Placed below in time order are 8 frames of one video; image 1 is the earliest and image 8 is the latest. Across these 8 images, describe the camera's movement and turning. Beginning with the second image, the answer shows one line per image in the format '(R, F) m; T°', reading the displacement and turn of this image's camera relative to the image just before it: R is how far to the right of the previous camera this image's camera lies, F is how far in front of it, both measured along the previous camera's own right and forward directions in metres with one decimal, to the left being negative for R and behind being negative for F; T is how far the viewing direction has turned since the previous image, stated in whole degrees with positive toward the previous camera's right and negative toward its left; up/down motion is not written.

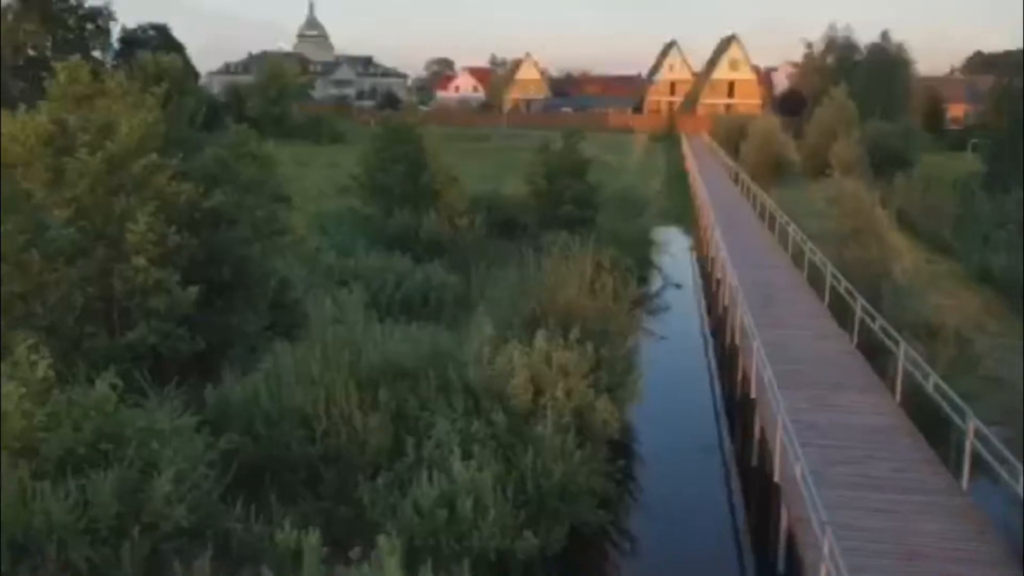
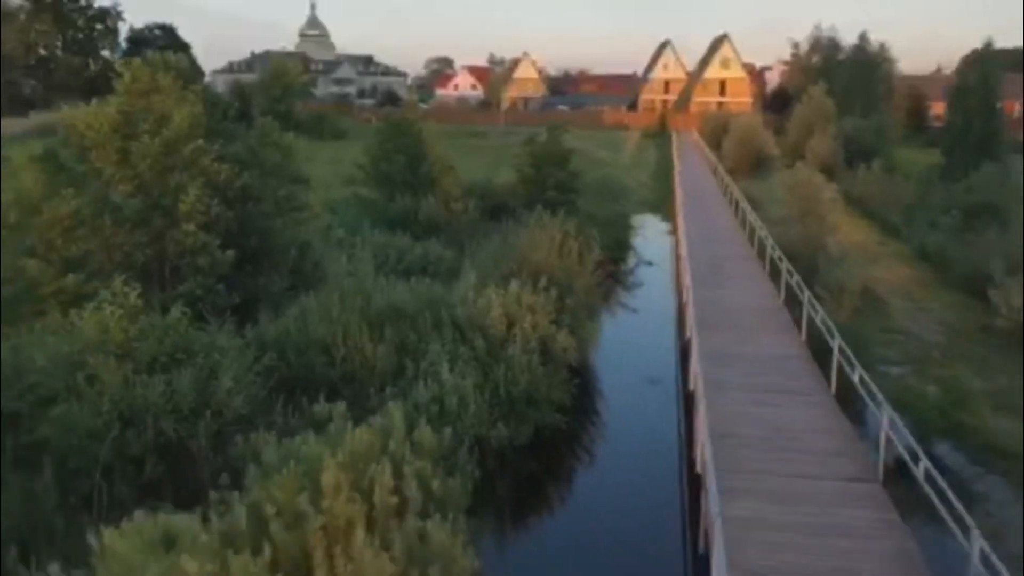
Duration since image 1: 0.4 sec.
(+0.1, -1.1) m; 0°
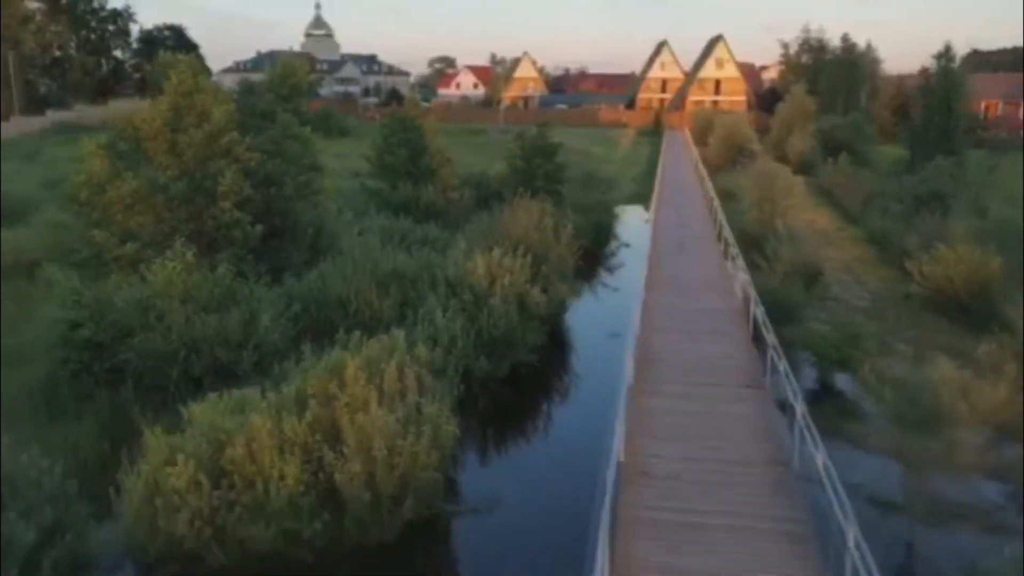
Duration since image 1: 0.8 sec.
(+0.2, -1.1) m; 0°
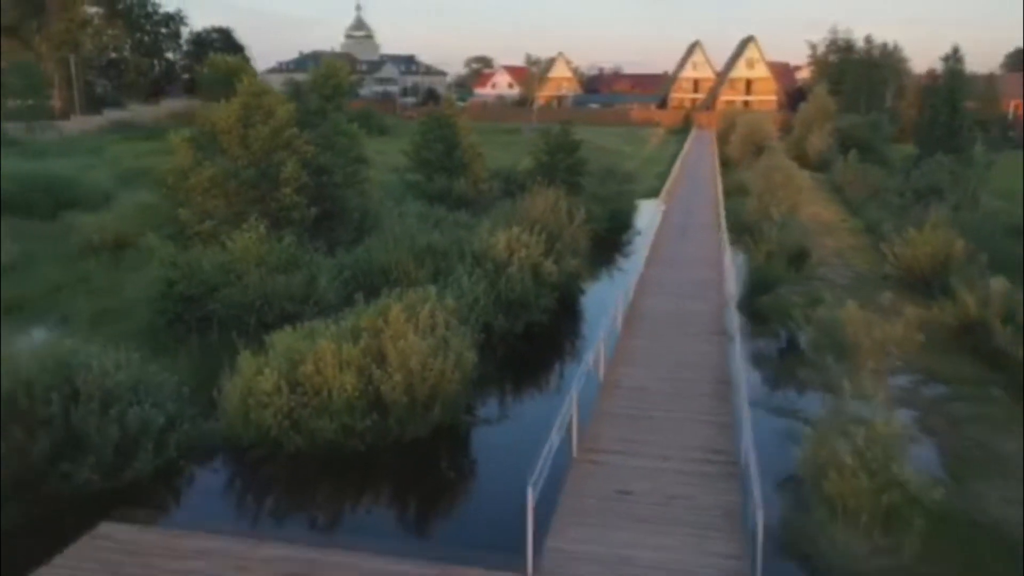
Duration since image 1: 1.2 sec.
(+0.2, -1.1) m; -2°
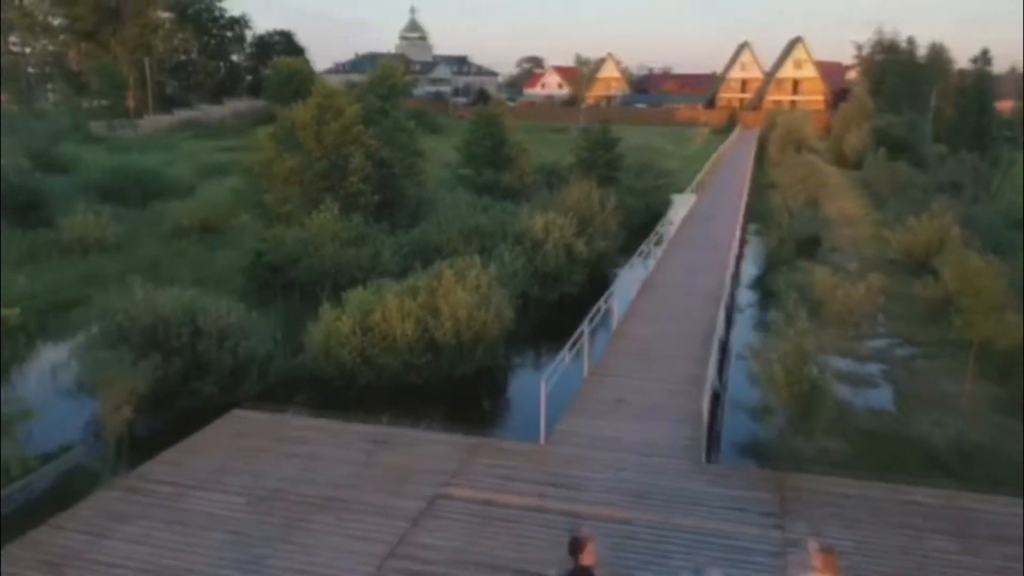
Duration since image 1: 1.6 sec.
(+0.1, -1.1) m; -3°
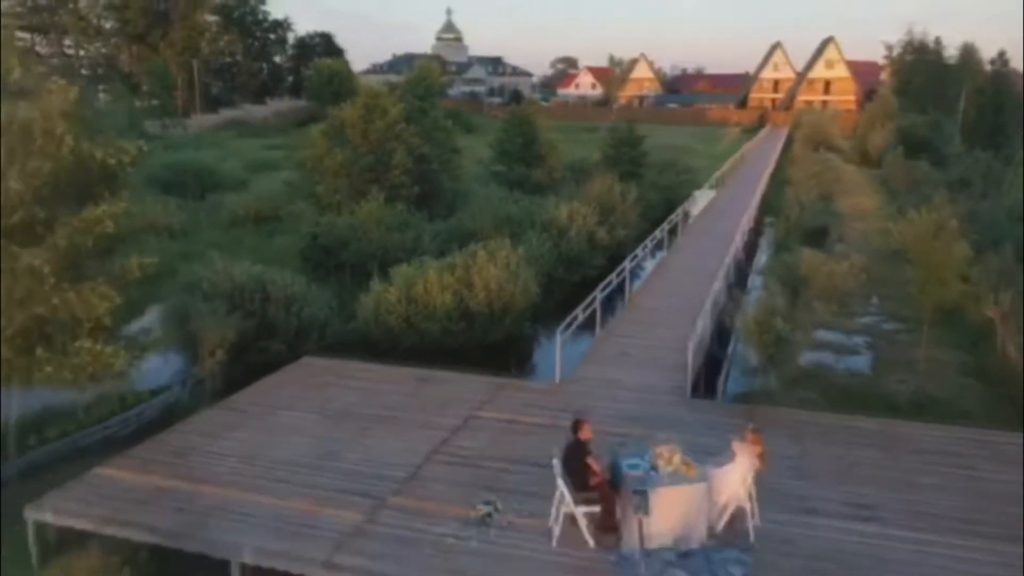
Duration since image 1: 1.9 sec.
(+0.1, -0.9) m; -2°
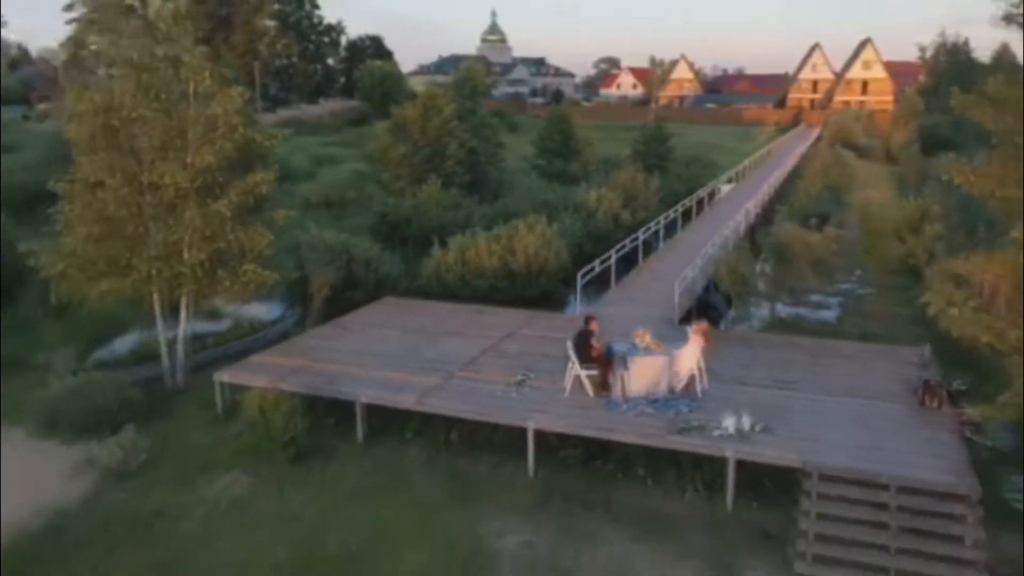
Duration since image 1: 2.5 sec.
(+0.1, -1.6) m; -3°
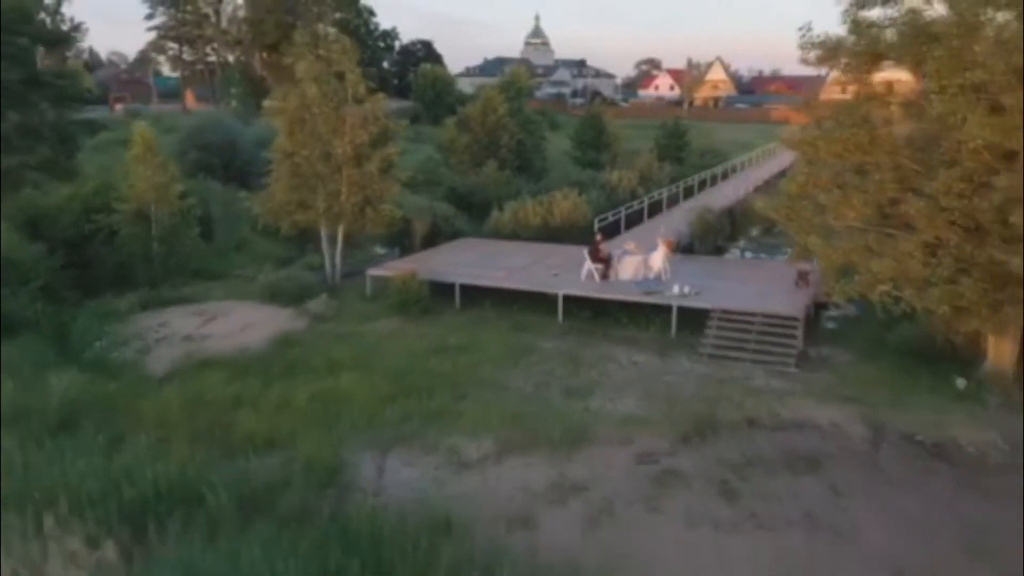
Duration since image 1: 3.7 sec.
(0.0, -3.1) m; -3°
